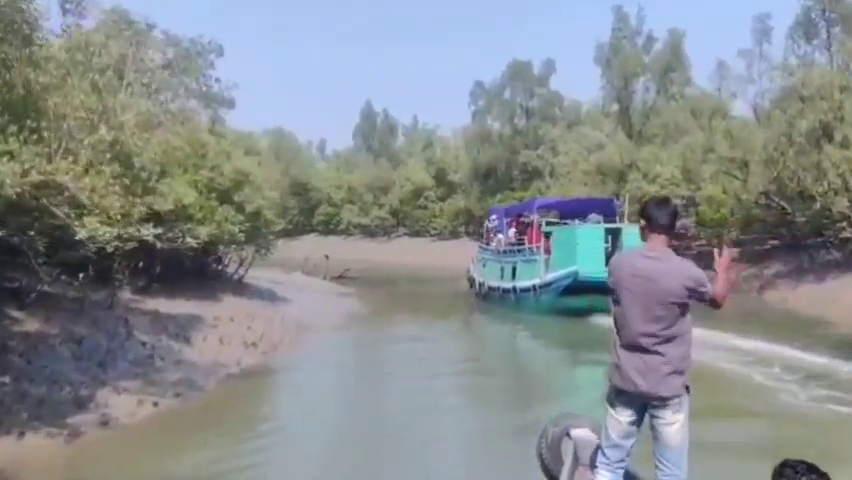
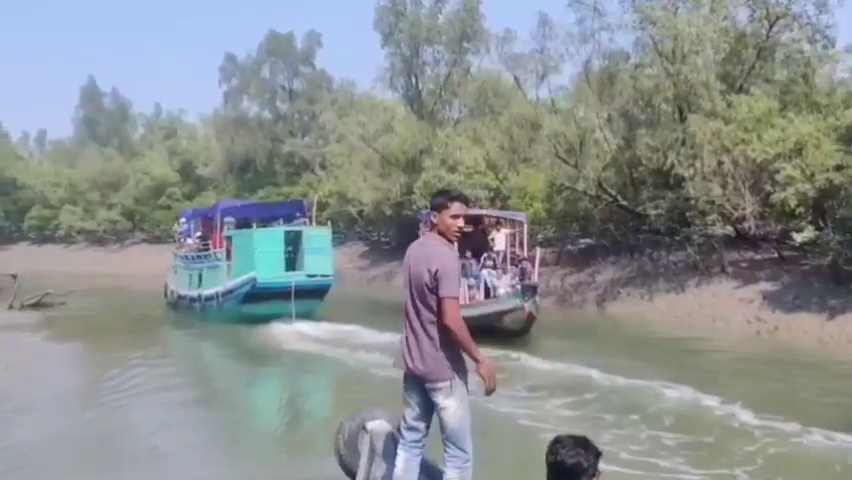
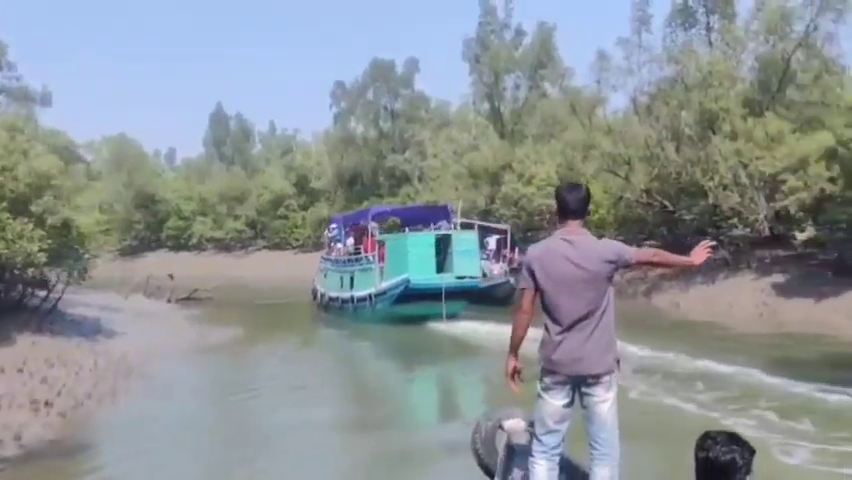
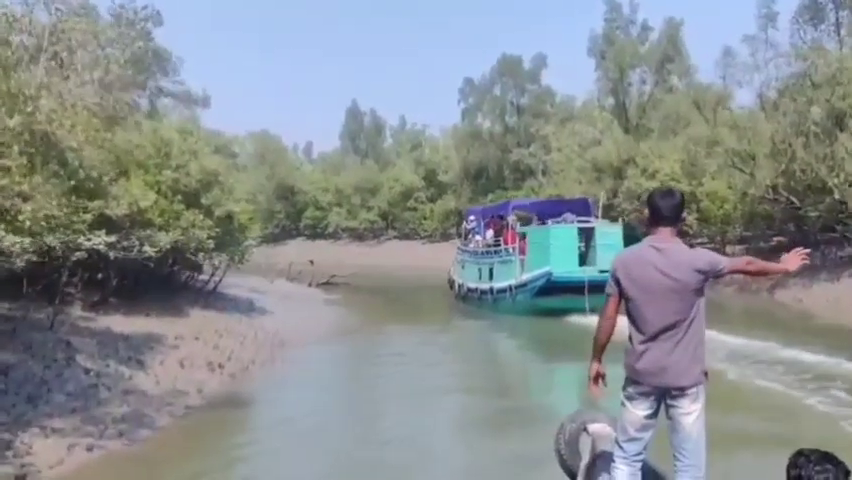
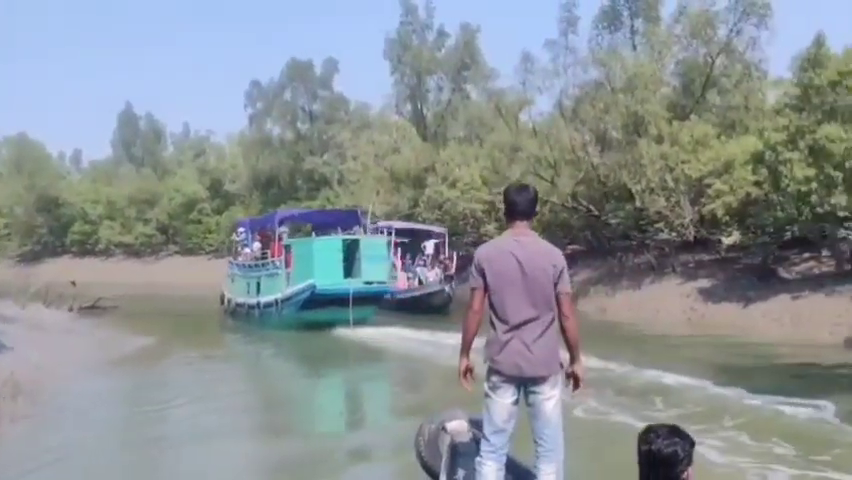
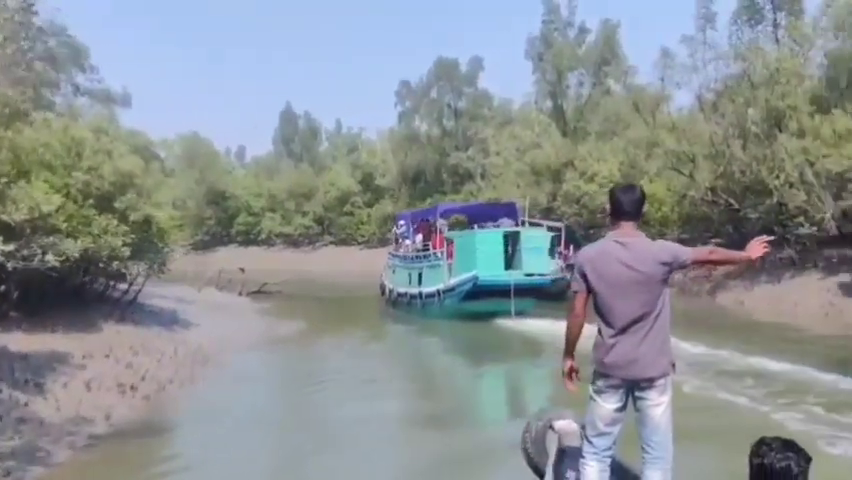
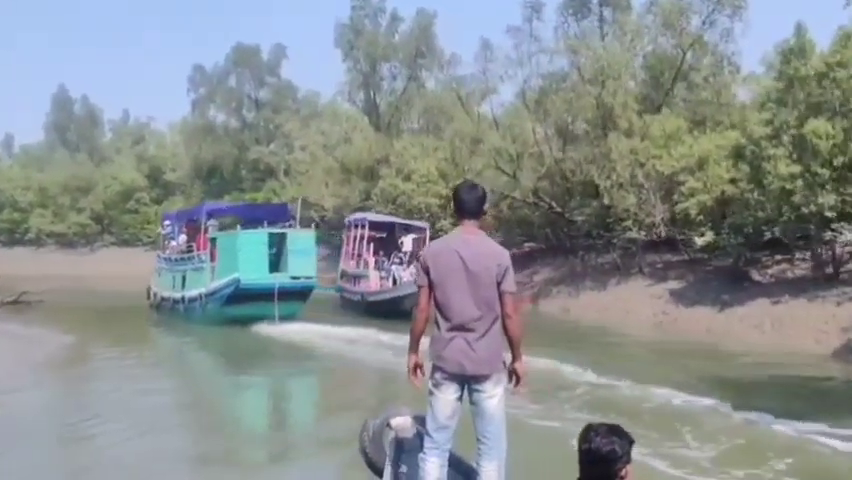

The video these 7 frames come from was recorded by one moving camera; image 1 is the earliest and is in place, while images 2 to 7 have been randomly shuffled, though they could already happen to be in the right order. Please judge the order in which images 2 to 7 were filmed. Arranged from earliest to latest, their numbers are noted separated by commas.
4, 6, 3, 5, 7, 2
